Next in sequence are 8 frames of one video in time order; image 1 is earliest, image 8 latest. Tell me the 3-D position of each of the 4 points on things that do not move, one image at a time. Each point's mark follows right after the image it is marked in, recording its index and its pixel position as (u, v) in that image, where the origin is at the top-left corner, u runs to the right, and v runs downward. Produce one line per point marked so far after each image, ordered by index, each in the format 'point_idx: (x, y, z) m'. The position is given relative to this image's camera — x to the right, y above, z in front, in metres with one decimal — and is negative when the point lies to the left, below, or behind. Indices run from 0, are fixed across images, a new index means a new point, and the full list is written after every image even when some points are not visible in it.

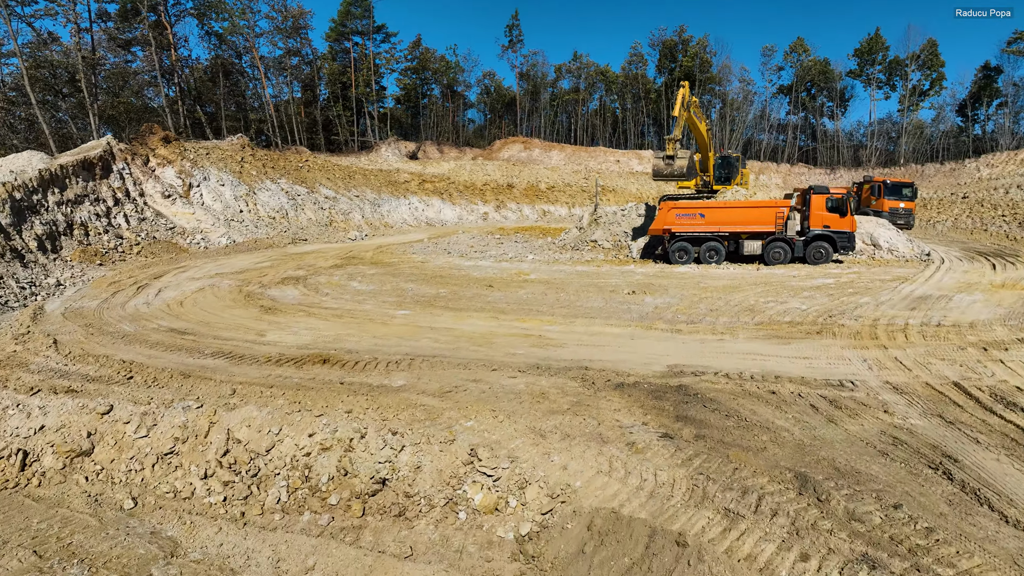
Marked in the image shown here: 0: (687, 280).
0: (+3.1, +0.1, +13.4) m
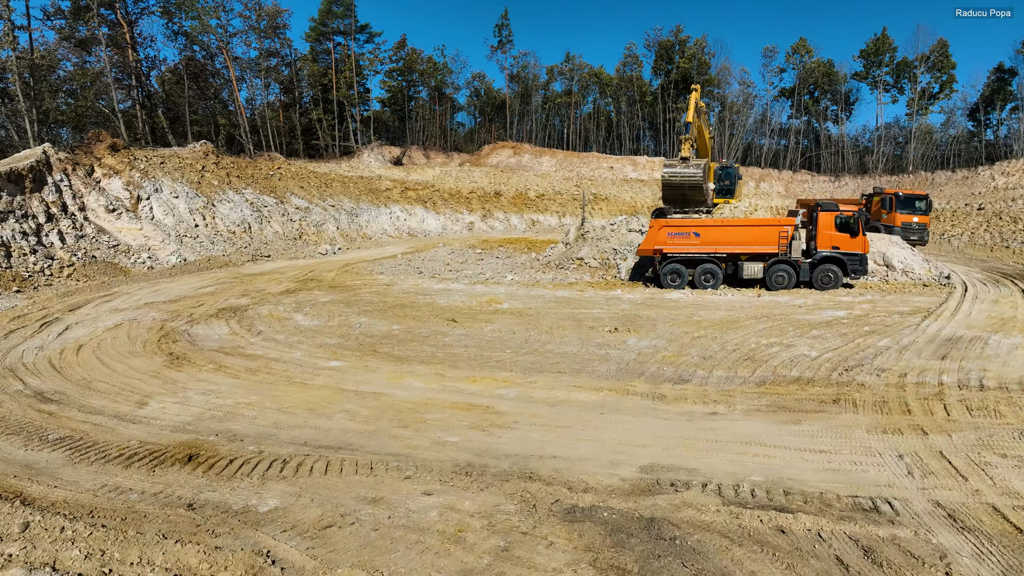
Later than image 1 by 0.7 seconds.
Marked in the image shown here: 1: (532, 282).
0: (+2.6, -0.4, +11.9) m
1: (+0.4, +0.1, +15.2) m
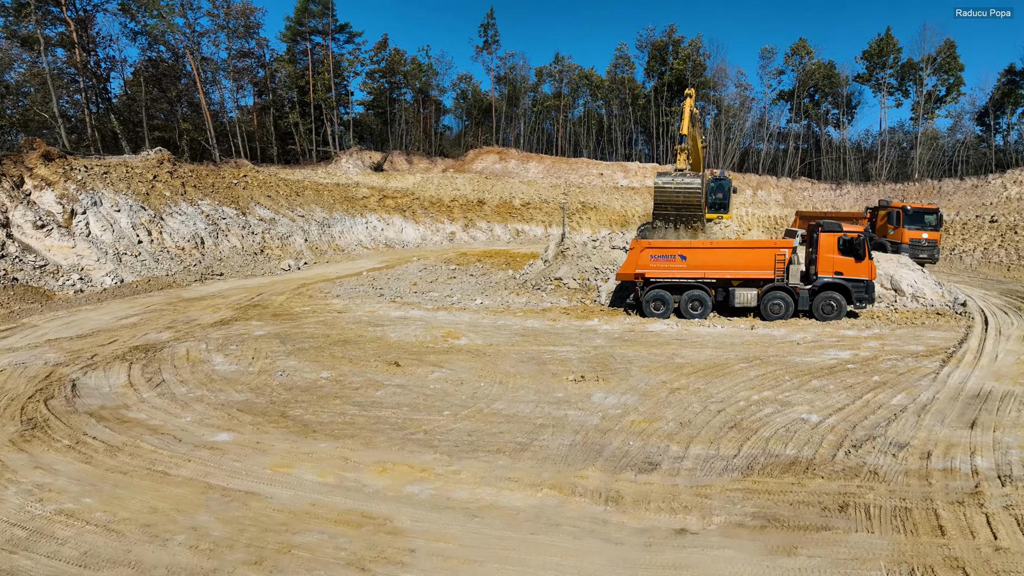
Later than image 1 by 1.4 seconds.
0: (+2.0, -0.8, +10.4) m
1: (-0.2, -0.4, +13.7) m
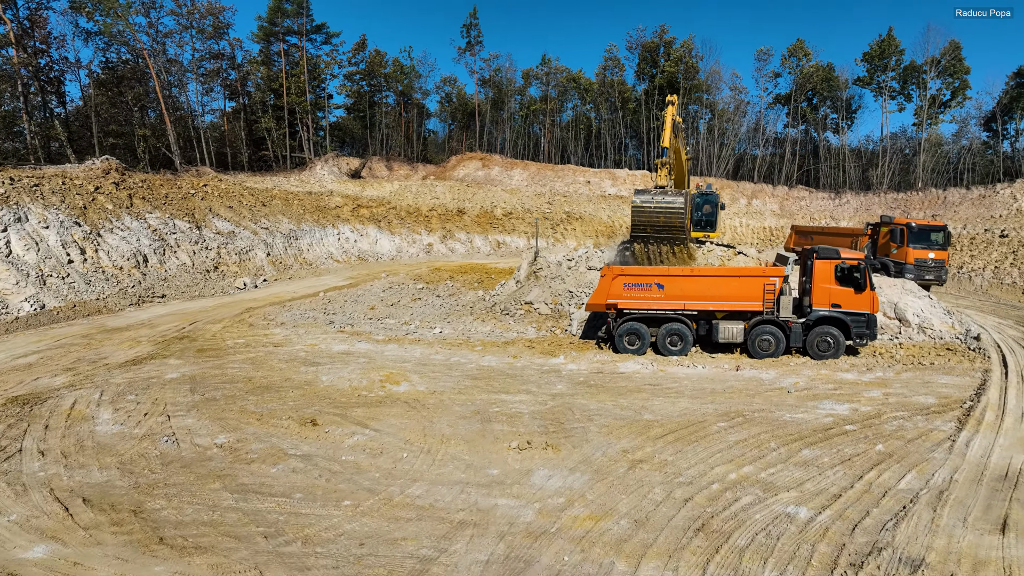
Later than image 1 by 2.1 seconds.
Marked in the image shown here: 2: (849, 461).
0: (+1.4, -1.3, +9.0) m
1: (-0.8, -0.8, +12.3) m
2: (+3.0, -1.5, +6.7) m
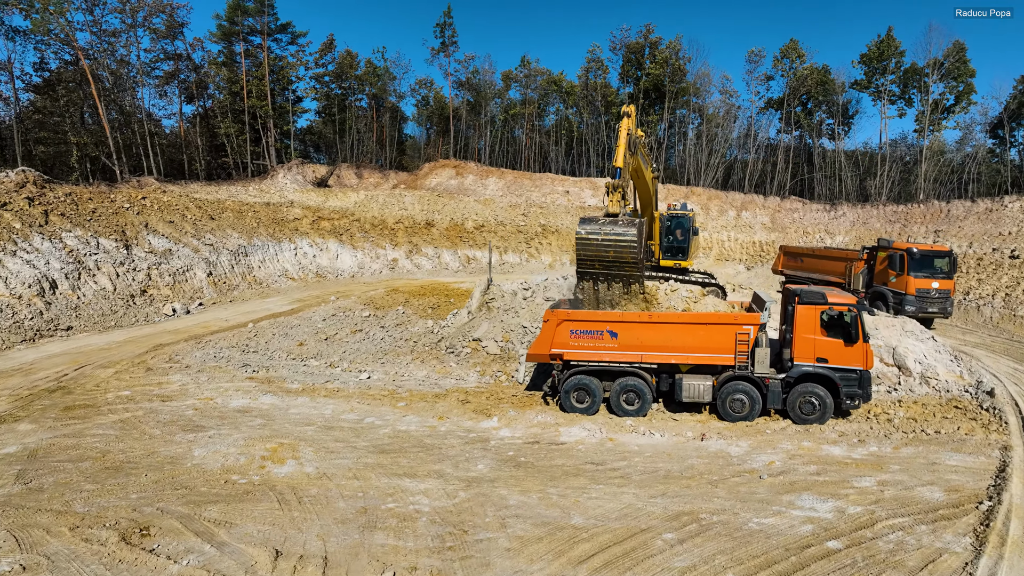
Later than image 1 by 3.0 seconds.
0: (+0.5, -1.9, +7.2) m
1: (-1.8, -1.4, +10.5) m
2: (+2.1, -2.1, +5.0) m
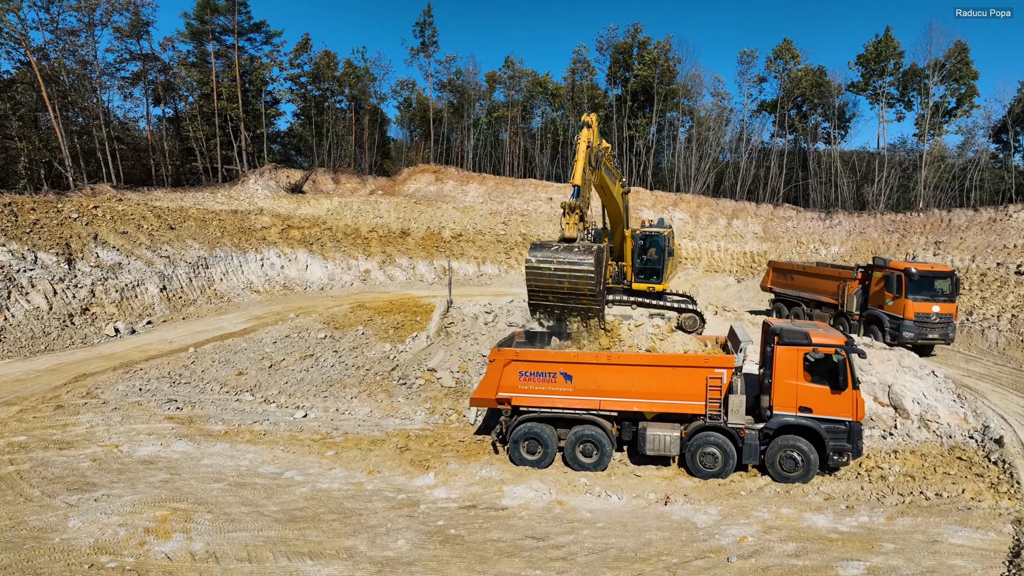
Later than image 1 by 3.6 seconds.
0: (-0.2, -2.3, +6.0) m
1: (-2.4, -1.8, +9.3) m
2: (+1.4, -2.5, +3.8) m
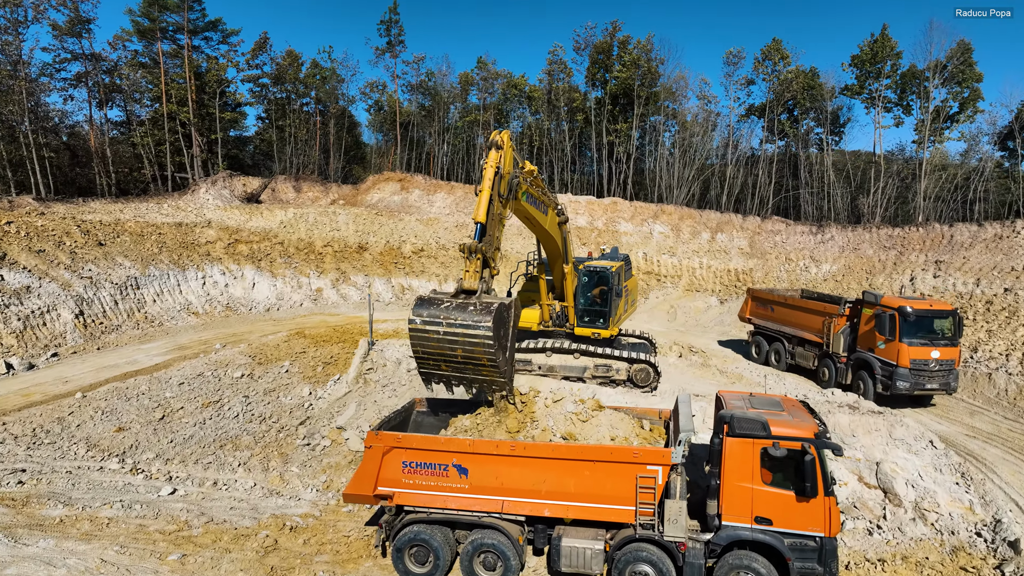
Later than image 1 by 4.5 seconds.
0: (-1.2, -2.8, +4.3) m
1: (-3.4, -2.4, +7.6) m
2: (+0.4, -3.1, +2.0) m
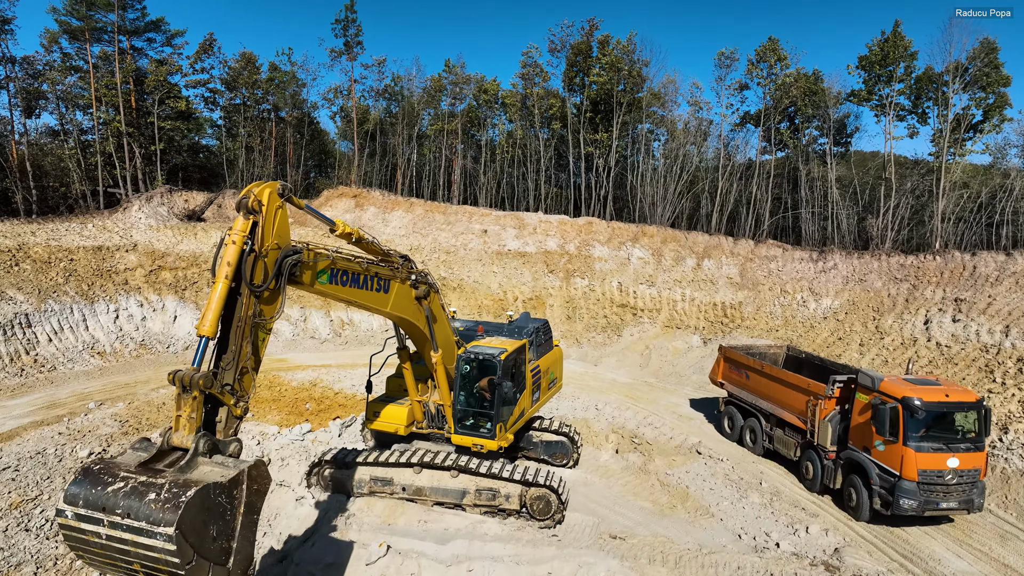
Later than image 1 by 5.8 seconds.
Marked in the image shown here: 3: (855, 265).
0: (-2.7, -3.7, +1.8) m
1: (-4.8, -3.2, +5.1) m
2: (-1.1, -3.9, -0.5) m
3: (+8.2, +0.5, +17.9) m
